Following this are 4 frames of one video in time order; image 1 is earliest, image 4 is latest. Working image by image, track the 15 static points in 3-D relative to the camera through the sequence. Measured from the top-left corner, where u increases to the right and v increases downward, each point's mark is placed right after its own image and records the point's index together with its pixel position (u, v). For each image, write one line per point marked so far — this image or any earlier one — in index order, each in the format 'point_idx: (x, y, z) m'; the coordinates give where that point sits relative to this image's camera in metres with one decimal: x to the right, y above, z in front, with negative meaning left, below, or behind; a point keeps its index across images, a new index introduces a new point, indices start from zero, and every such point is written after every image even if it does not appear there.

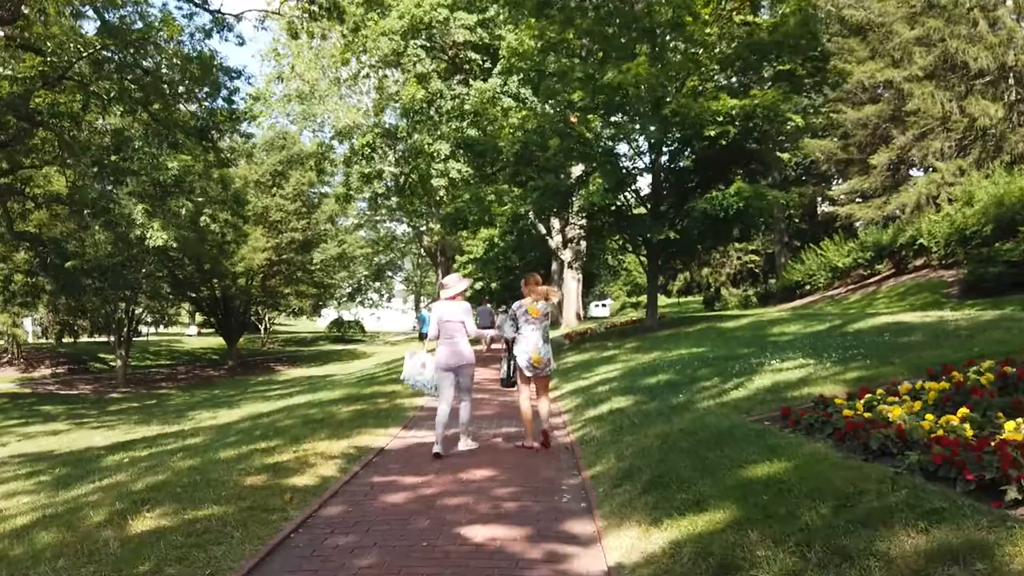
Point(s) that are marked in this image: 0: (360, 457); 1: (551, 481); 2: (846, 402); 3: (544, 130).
0: (-1.3, -1.4, +7.0) m
1: (+0.3, -1.4, +5.8) m
2: (+2.3, -0.8, +5.6) m
3: (+0.8, +3.7, +19.2) m
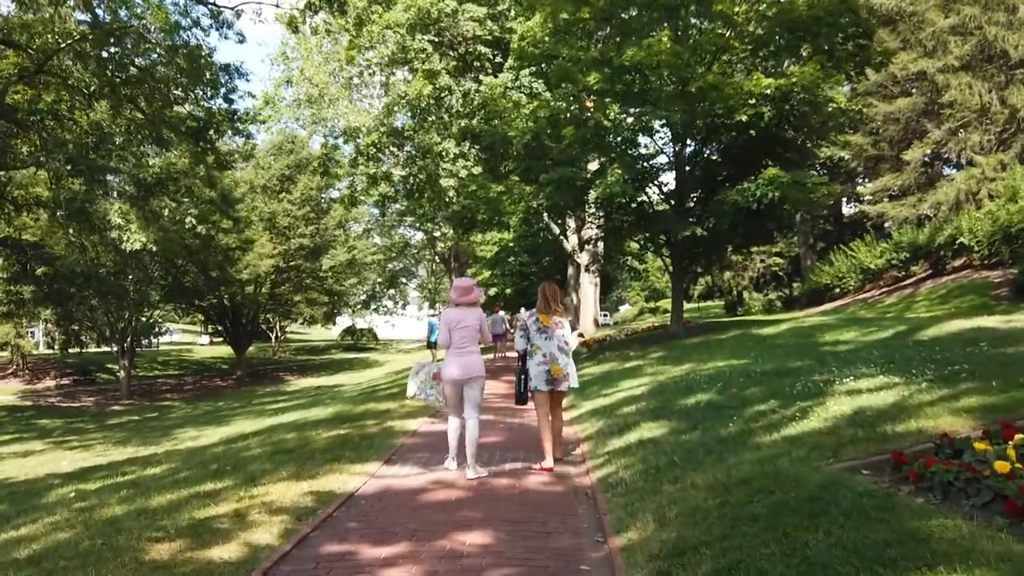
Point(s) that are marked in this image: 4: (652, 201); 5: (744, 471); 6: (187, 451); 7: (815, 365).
0: (-1.3, -1.5, +5.4) m
1: (+0.3, -1.4, +4.2) m
2: (+2.2, -0.7, +3.9) m
3: (+1.0, +3.6, +17.6) m
4: (+3.1, +1.9, +18.6) m
5: (+1.3, -1.0, +4.7) m
6: (-4.7, -2.4, +12.1) m
7: (+3.0, -0.8, +8.2) m
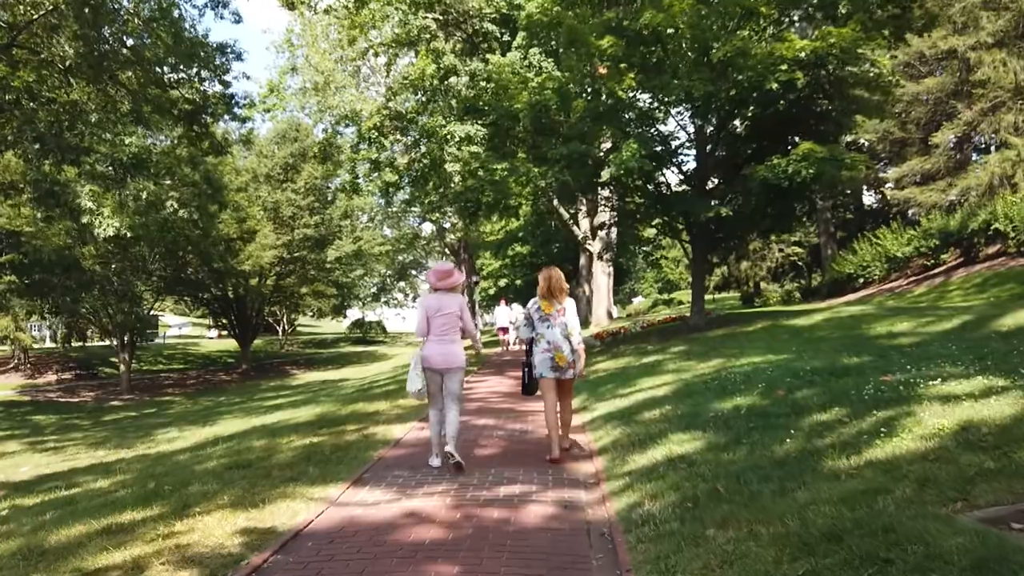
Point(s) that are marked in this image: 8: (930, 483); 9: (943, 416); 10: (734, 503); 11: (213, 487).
0: (-1.3, -1.3, +4.0) m
1: (+0.2, -1.2, +2.8) m
2: (+2.2, -0.6, +2.5) m
3: (+1.1, +3.8, +16.1) m
4: (+3.3, +2.2, +17.2) m
5: (+1.3, -0.9, +3.3) m
6: (-4.7, -2.2, +10.8) m
7: (+3.0, -0.6, +6.8) m
8: (+1.7, -0.8, +3.4) m
9: (+2.3, -0.7, +4.4) m
10: (+1.1, -1.1, +4.1) m
11: (-2.2, -1.5, +6.1) m
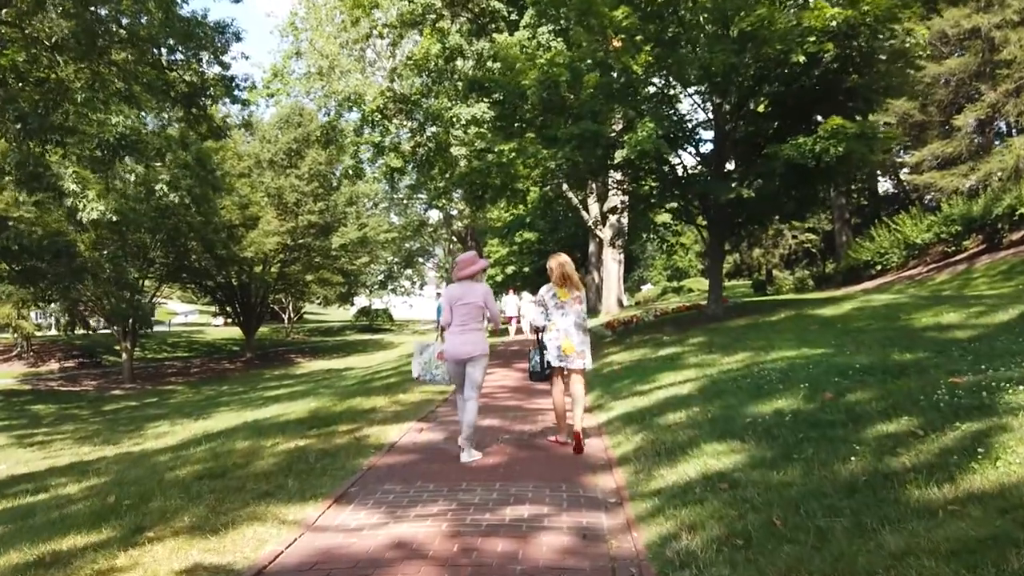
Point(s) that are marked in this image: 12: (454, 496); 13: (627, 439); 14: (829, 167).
0: (-1.3, -1.3, +3.2) m
1: (+0.2, -1.2, +2.0) m
2: (+2.2, -0.6, +1.6) m
3: (+1.2, +4.1, +15.2) m
4: (+3.4, +2.4, +16.3) m
5: (+1.3, -0.9, +2.5) m
6: (-4.6, -2.0, +10.0) m
7: (+3.1, -0.5, +5.9) m
8: (+1.7, -0.8, +2.6) m
9: (+2.3, -0.6, +3.5) m
10: (+1.1, -1.0, +3.2) m
11: (-2.1, -1.4, +5.4) m
12: (-0.4, -1.3, +5.1) m
13: (+0.8, -1.1, +6.1) m
14: (+5.7, +2.2, +14.9) m
